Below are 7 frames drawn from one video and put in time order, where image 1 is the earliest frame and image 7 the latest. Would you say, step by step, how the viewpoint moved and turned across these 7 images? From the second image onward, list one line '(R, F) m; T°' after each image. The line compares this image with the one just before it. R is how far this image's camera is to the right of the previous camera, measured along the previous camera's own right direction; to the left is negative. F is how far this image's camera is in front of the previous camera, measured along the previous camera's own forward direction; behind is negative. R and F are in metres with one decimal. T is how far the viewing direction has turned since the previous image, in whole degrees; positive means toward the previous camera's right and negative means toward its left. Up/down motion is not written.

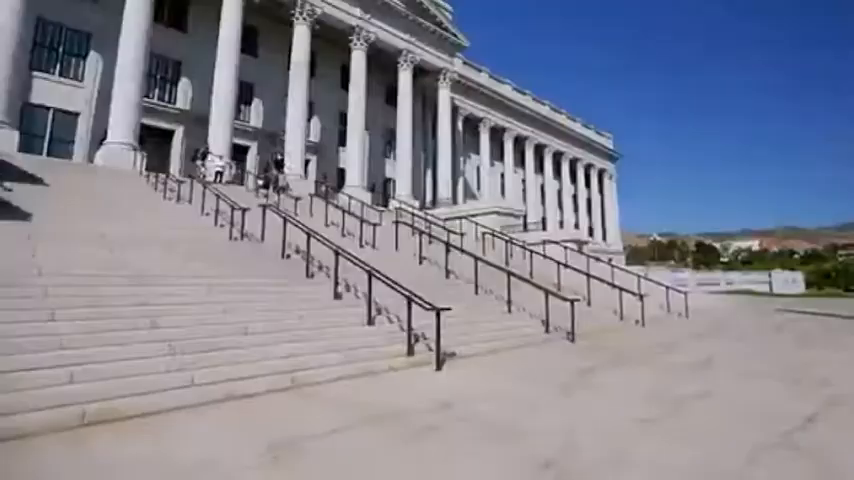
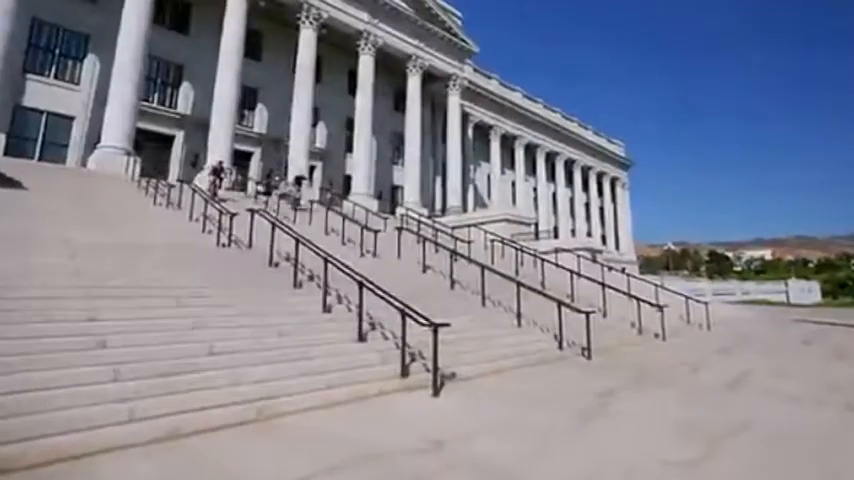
(+0.1, +0.9) m; -1°
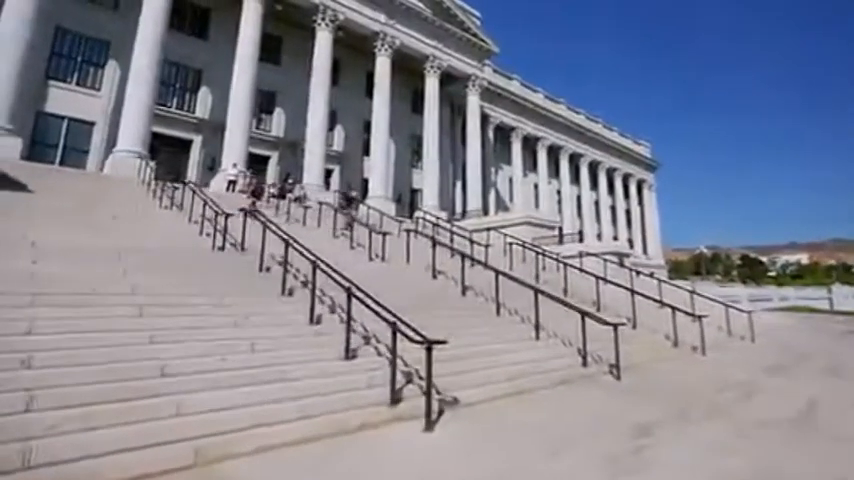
(+0.3, +1.0) m; -3°
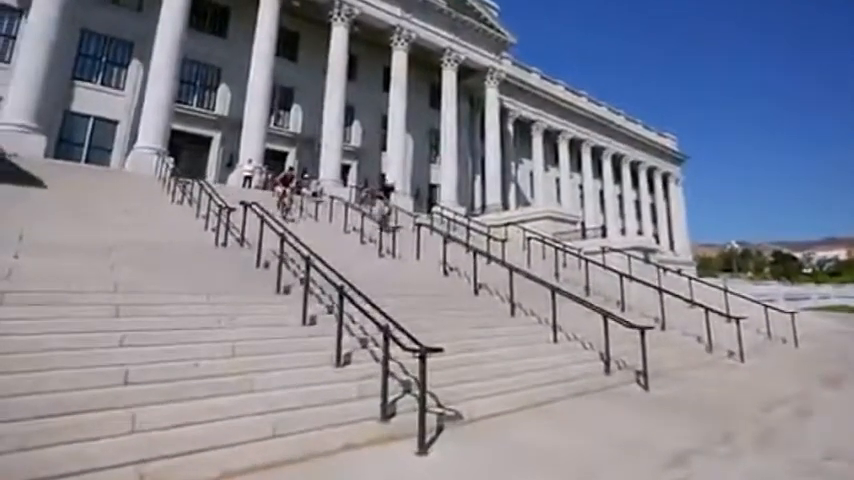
(+0.3, +0.6) m; -3°
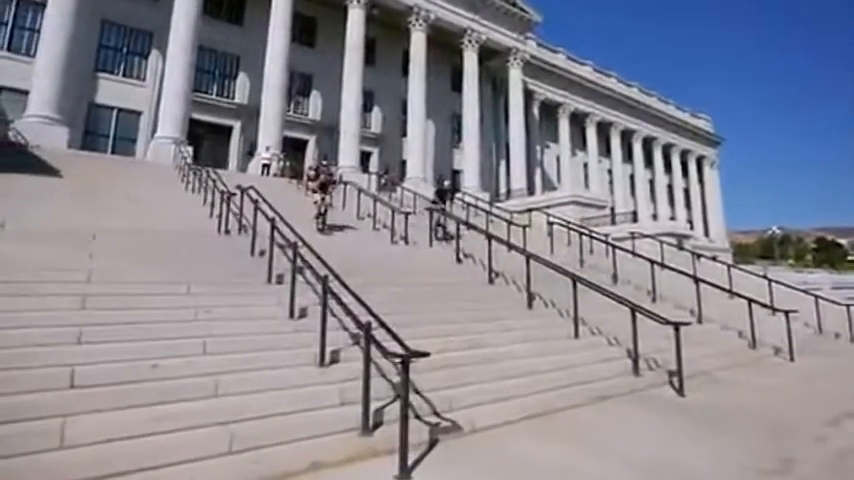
(+0.3, +0.7) m; -4°
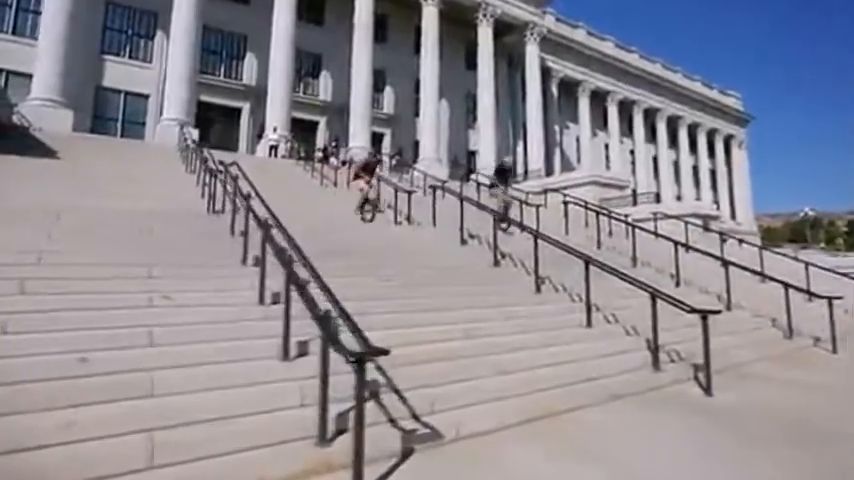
(+0.4, +0.7) m; -2°
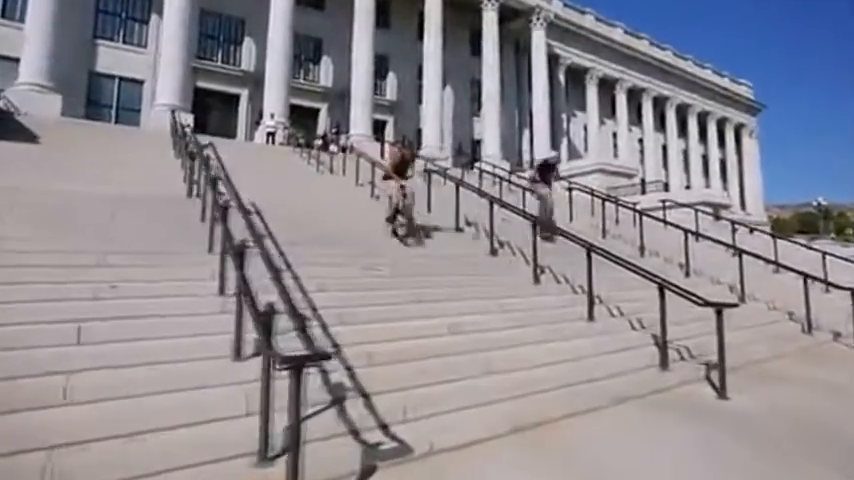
(+0.3, +0.6) m; -1°
